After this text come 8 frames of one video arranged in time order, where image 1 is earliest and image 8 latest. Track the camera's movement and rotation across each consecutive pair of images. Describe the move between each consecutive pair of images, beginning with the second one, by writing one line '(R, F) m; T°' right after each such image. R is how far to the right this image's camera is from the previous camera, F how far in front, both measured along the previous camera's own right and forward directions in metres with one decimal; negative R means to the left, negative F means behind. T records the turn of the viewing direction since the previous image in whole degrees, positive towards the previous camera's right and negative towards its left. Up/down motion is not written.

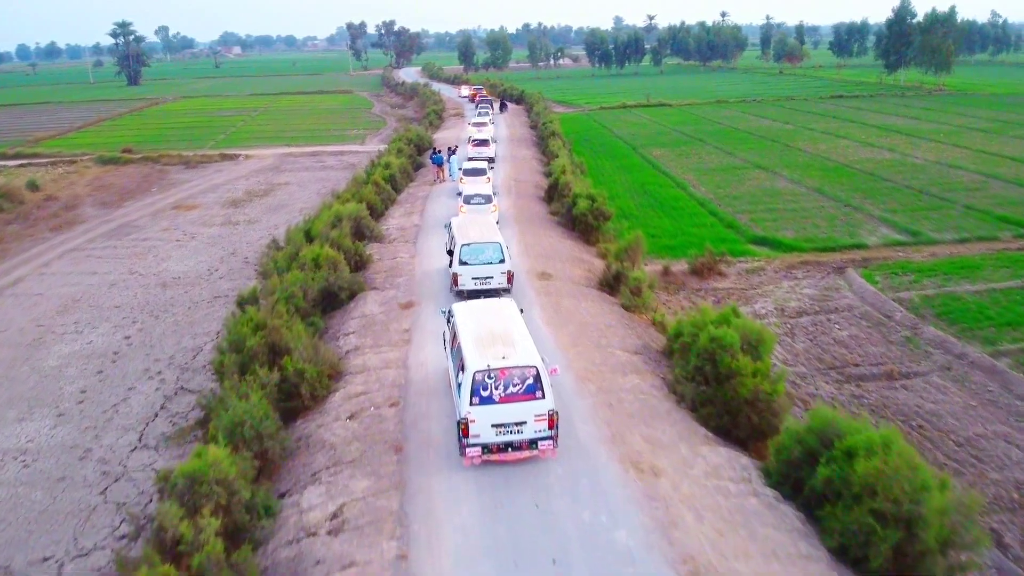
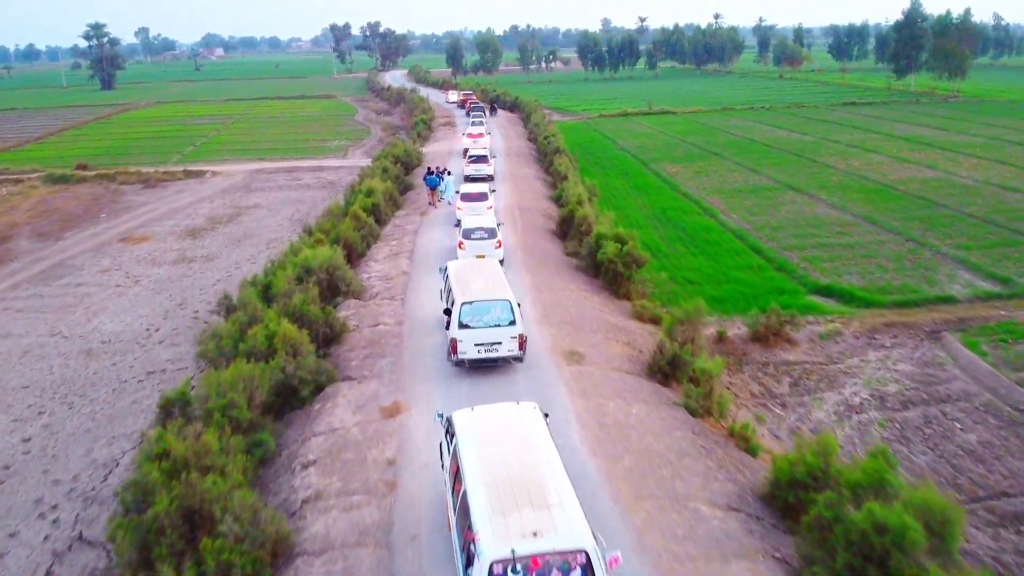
(-0.6, +5.1) m; +1°
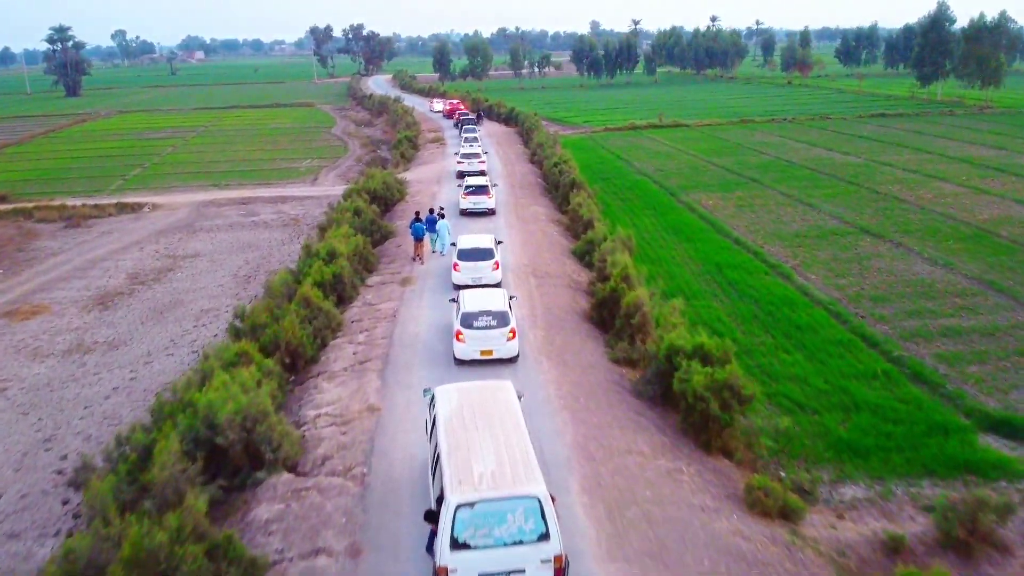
(-0.6, +7.7) m; +1°
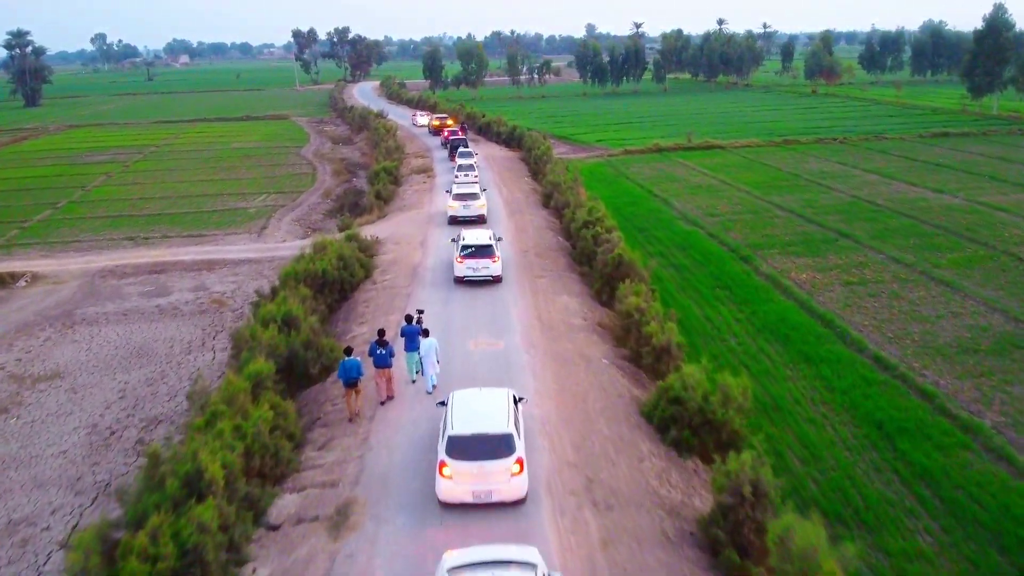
(-0.5, +10.1) m; 0°
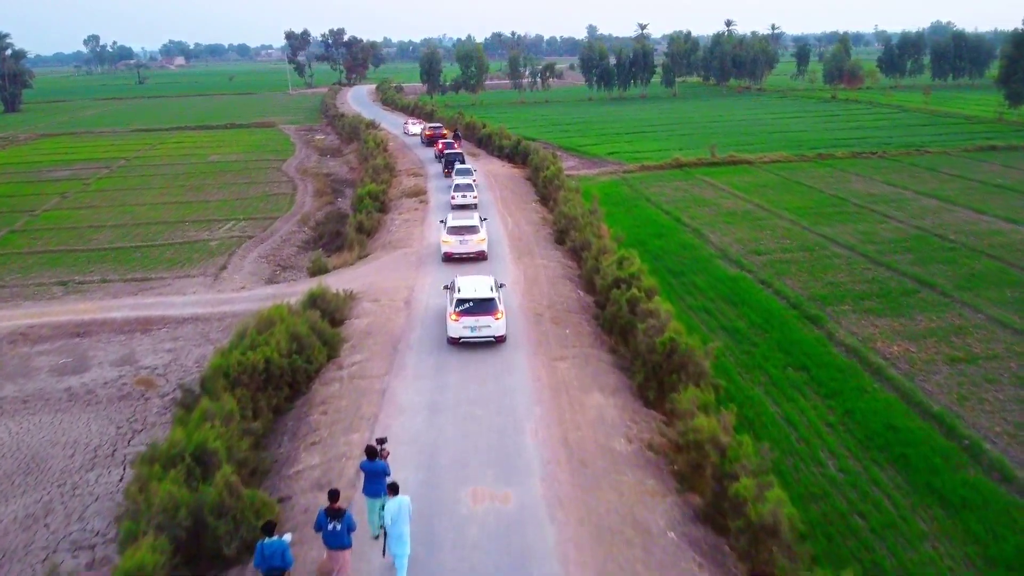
(-0.2, +5.4) m; 0°
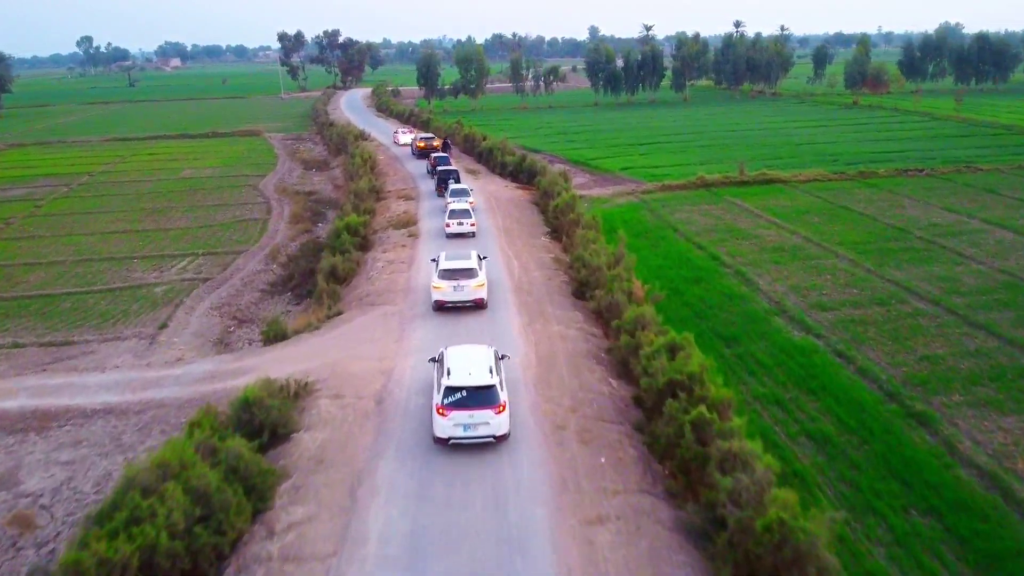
(-0.2, +5.3) m; 0°
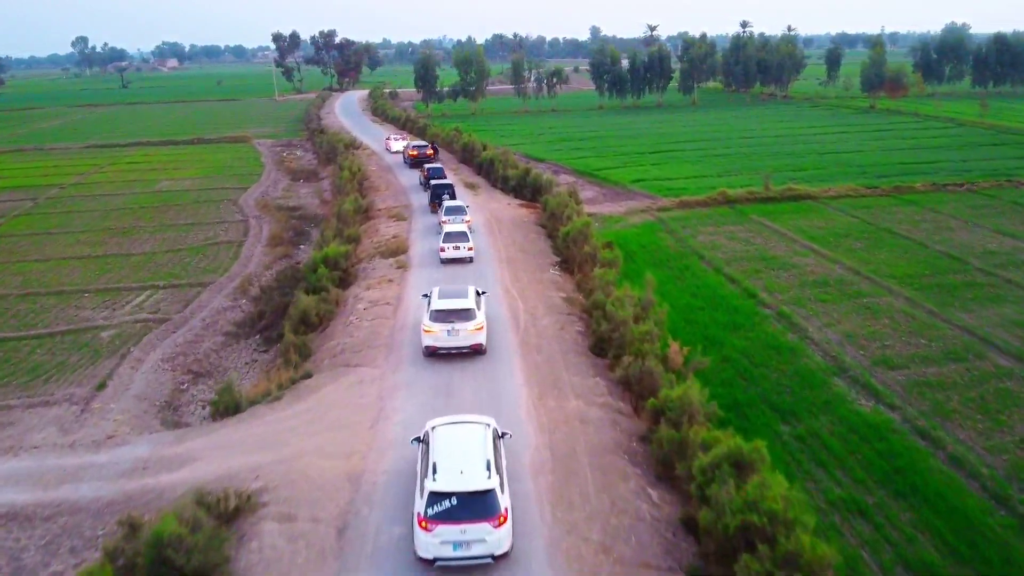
(-0.1, +3.7) m; 0°
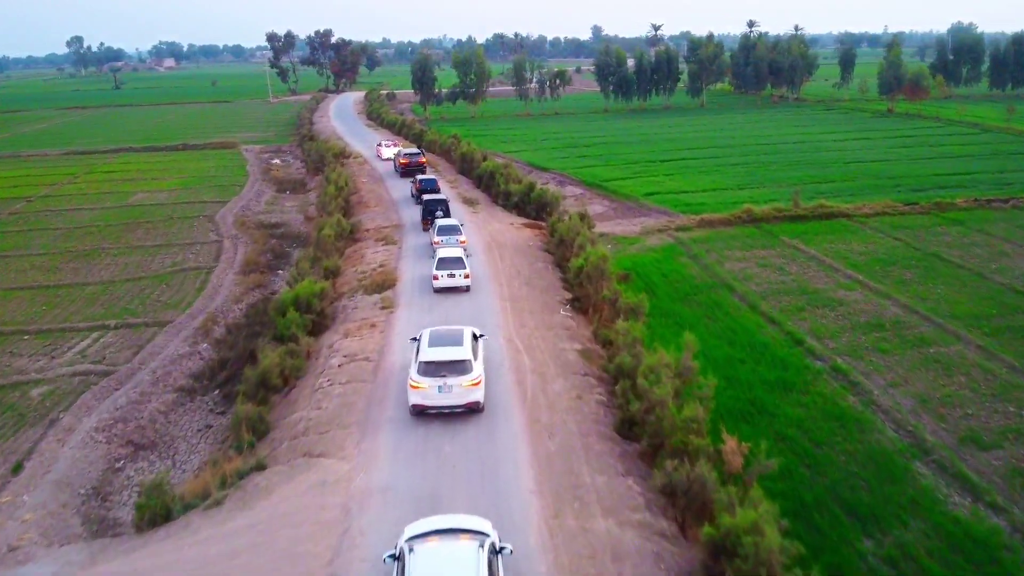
(-0.1, +3.5) m; 0°
